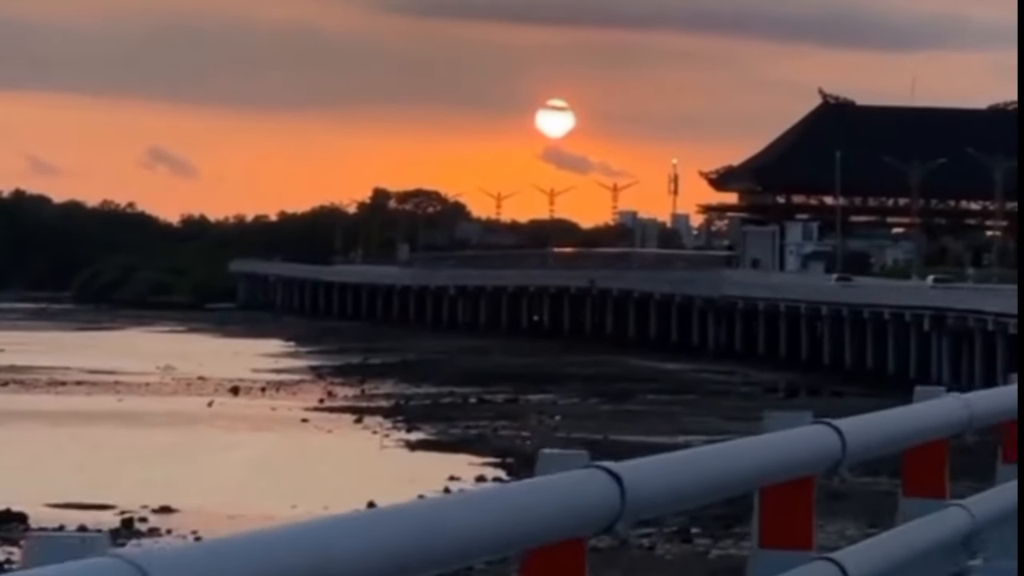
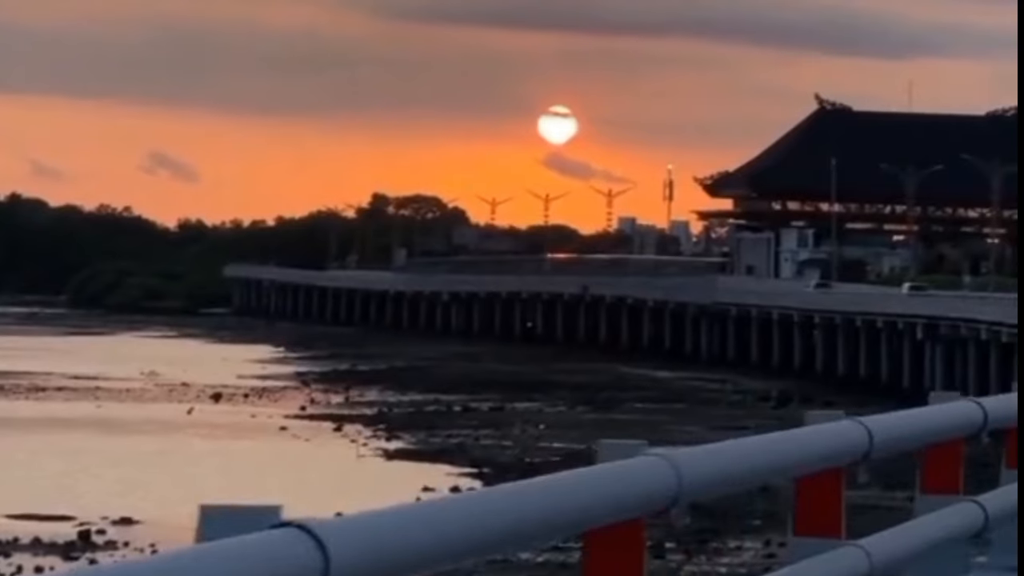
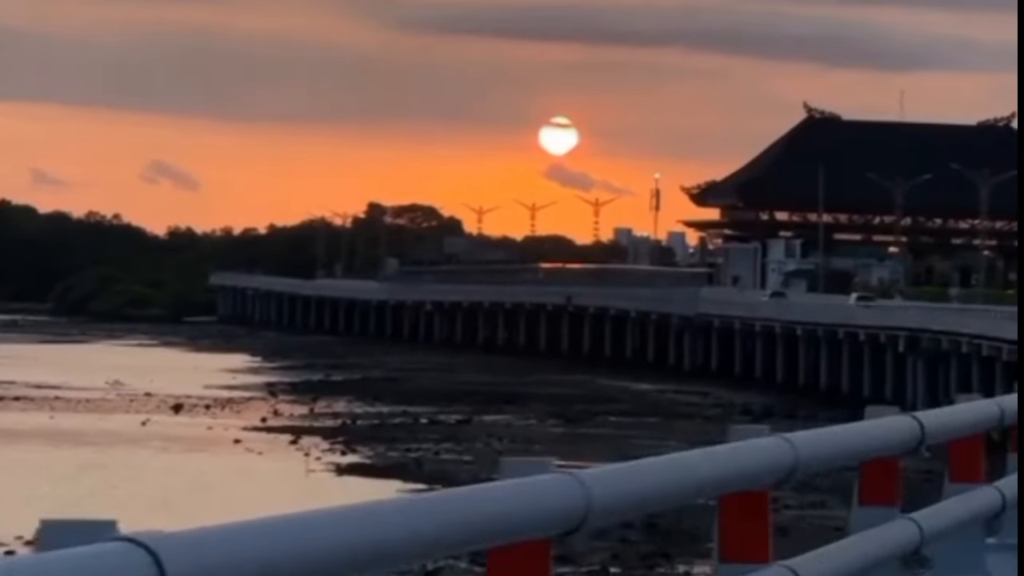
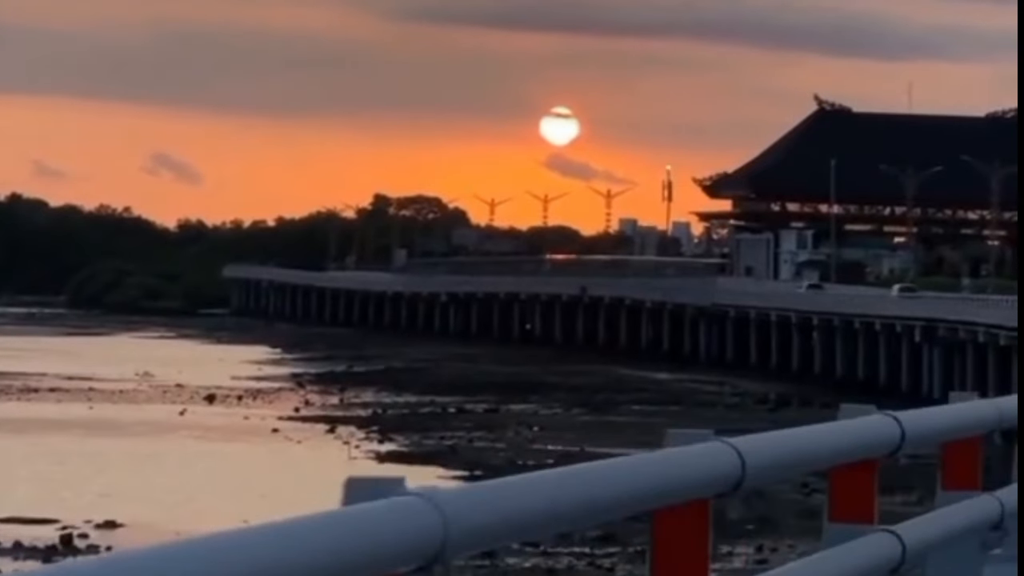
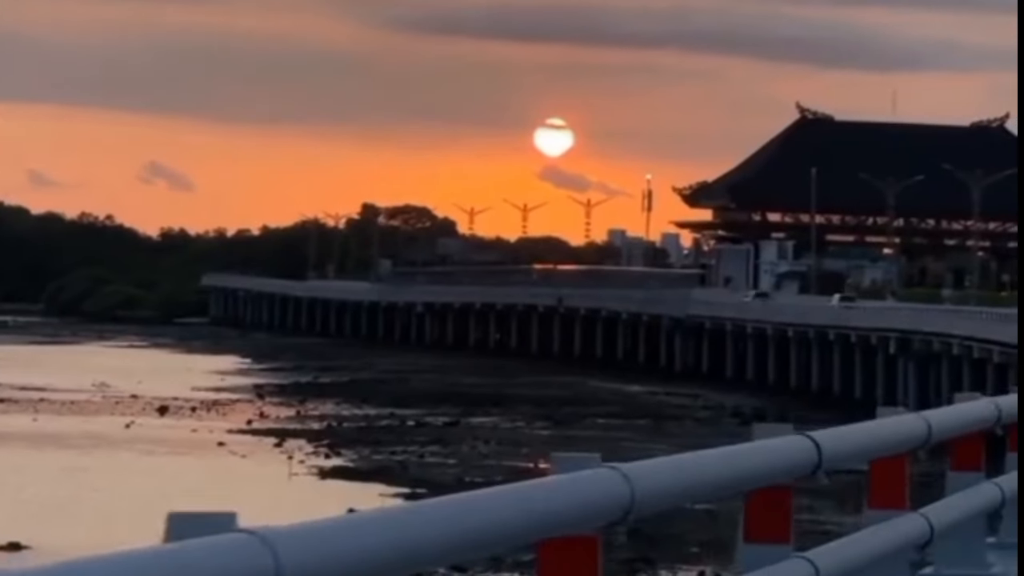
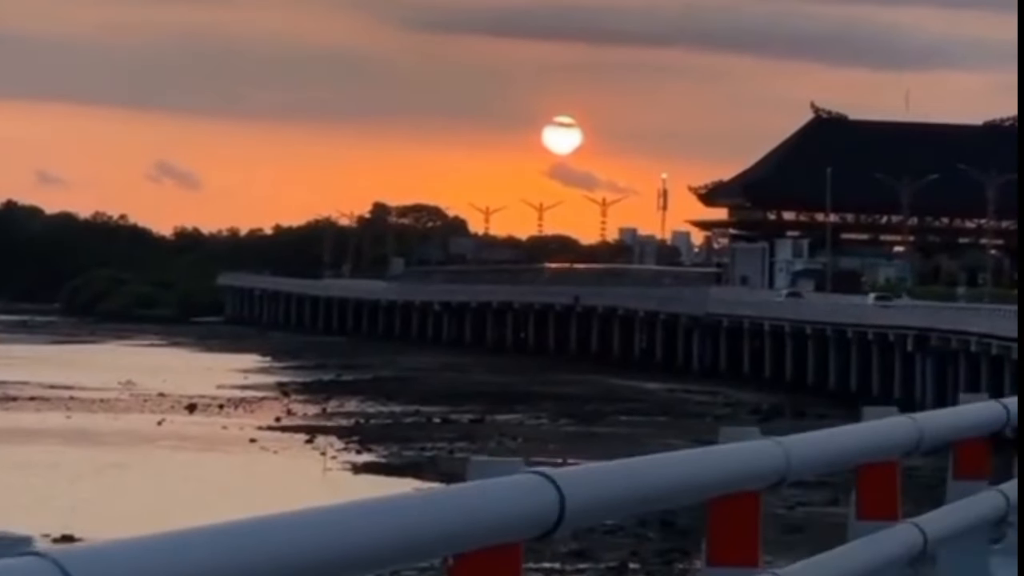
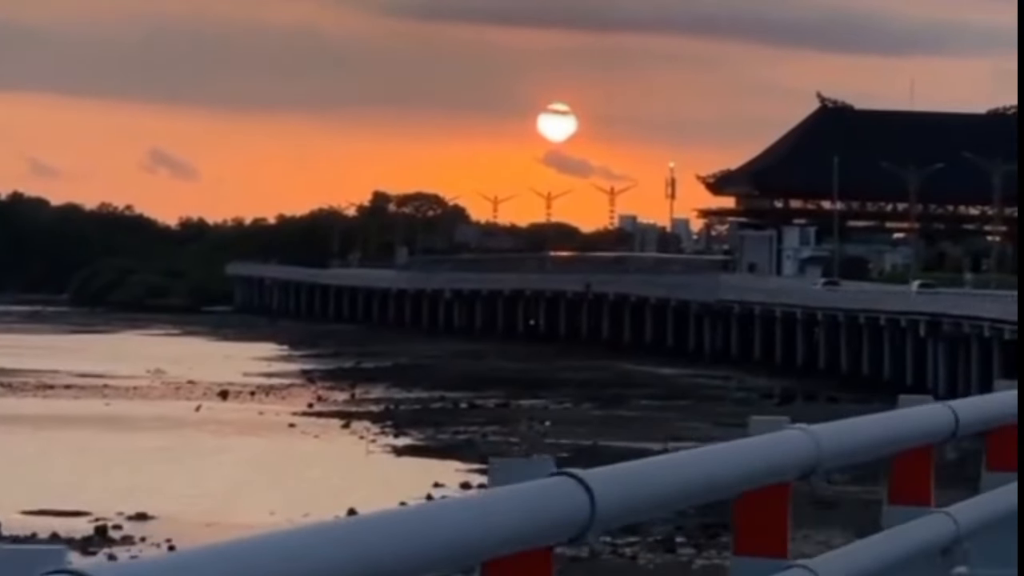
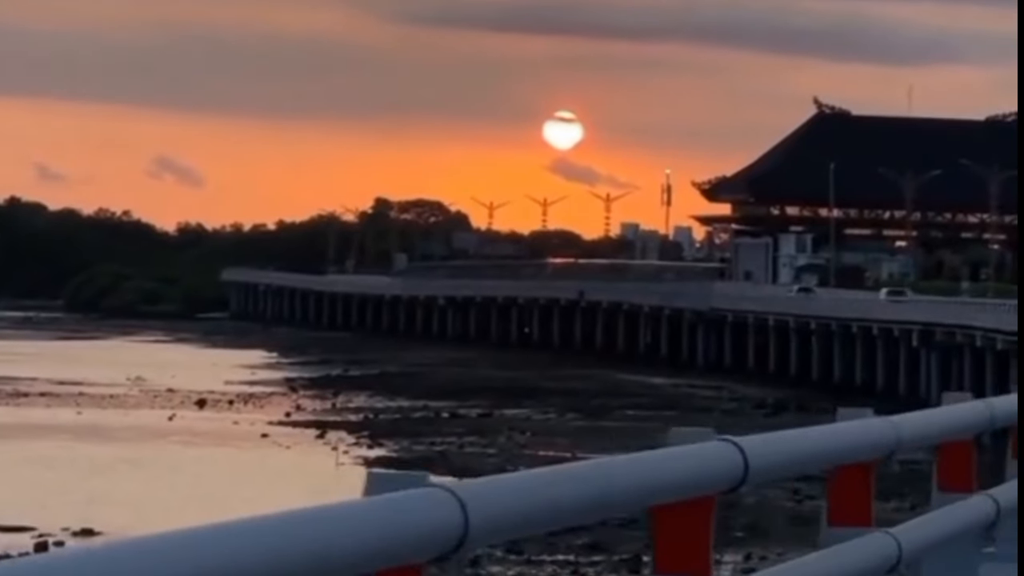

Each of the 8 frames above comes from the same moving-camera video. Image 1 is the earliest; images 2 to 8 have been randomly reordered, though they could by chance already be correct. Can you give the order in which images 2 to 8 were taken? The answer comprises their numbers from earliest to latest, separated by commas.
7, 2, 4, 8, 6, 3, 5
